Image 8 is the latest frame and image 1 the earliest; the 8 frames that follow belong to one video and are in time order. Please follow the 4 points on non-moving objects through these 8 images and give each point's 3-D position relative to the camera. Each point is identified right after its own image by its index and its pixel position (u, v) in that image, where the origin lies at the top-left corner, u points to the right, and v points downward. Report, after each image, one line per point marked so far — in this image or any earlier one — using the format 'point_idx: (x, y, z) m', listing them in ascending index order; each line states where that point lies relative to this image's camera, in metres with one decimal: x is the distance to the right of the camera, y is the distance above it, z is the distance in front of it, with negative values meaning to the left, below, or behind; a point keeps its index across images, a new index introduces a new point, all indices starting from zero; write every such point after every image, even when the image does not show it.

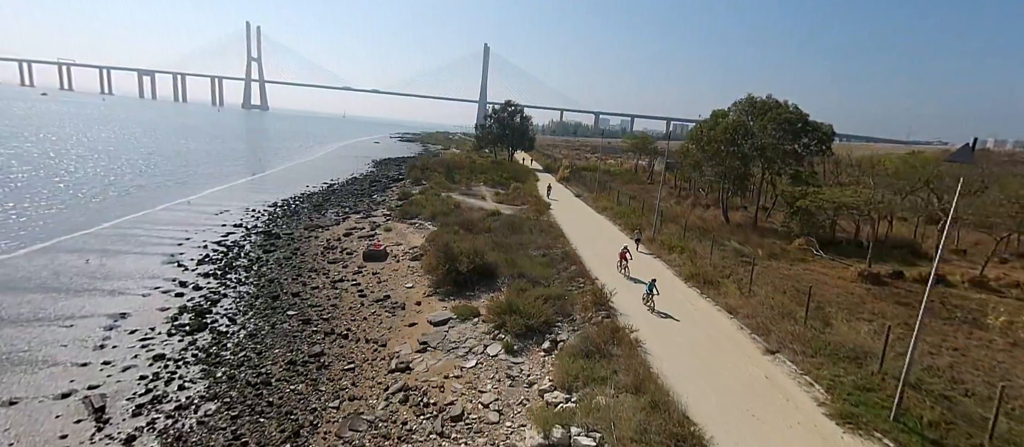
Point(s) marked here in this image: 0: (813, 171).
0: (+12.2, +2.1, +18.8) m
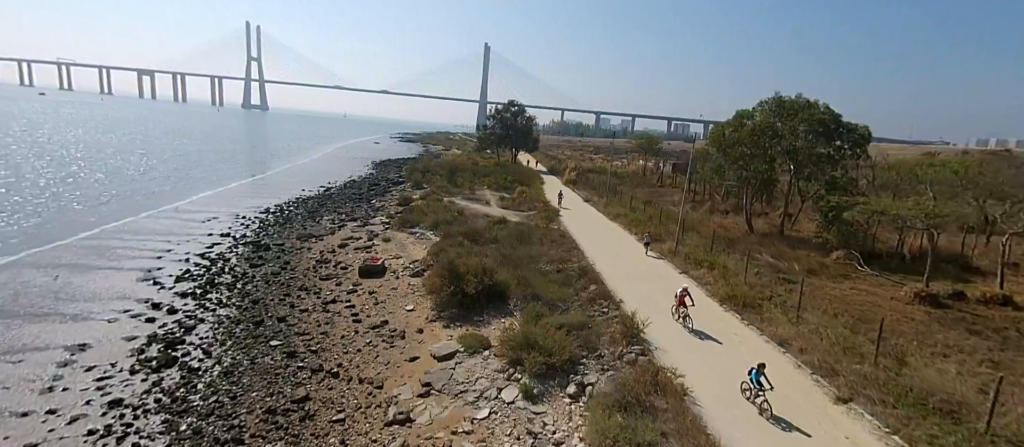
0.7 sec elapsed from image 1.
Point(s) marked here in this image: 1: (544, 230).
0: (+12.6, +1.8, +17.4) m
1: (+1.3, -0.3, +18.6) m
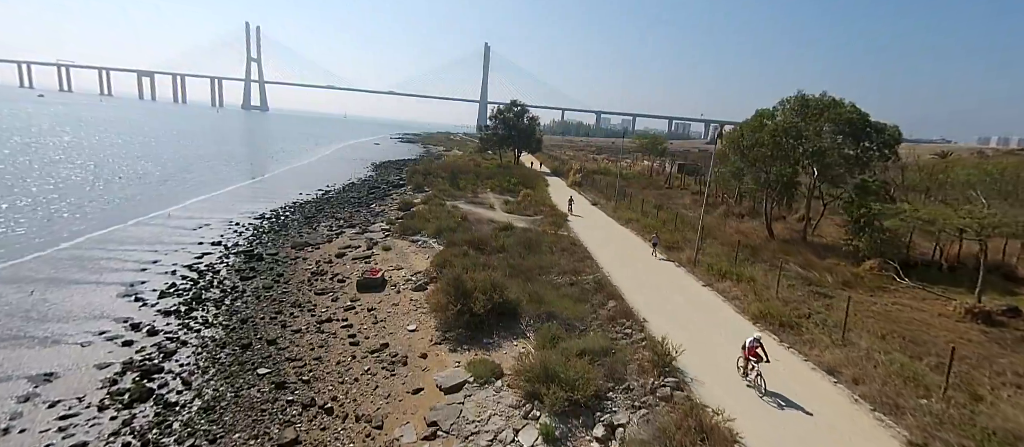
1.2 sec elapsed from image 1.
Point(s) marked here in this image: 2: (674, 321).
0: (+12.8, +1.6, +16.3) m
1: (+1.6, -0.5, +17.6) m
2: (+3.6, -2.1, +10.5) m
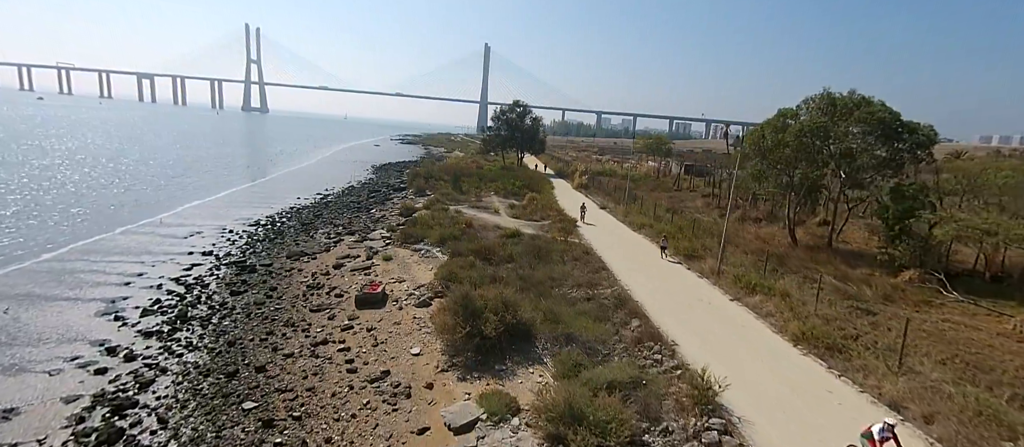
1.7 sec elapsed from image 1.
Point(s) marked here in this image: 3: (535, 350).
0: (+13.1, +1.4, +15.3) m
1: (+1.9, -0.8, +16.5) m
2: (+3.9, -2.4, +9.5) m
3: (+0.5, -2.5, +9.3) m
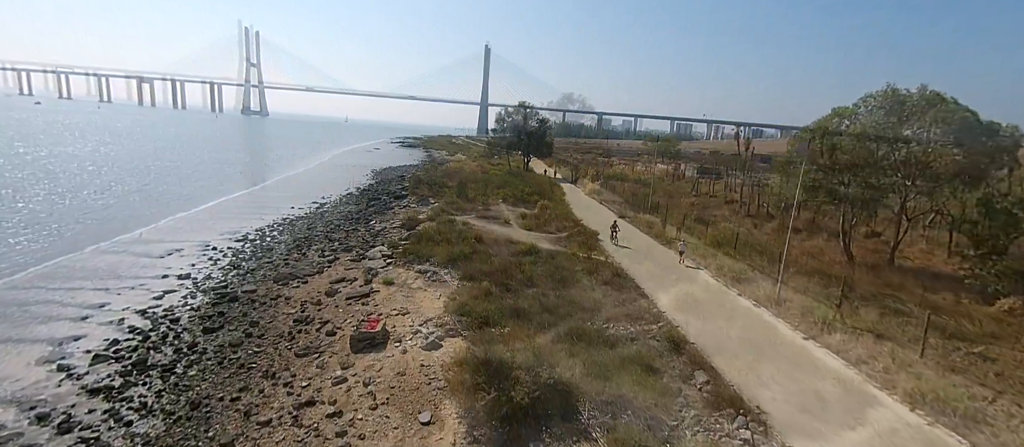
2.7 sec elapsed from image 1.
0: (+13.7, +0.9, +13.3) m
1: (+2.5, -1.3, +14.5) m
2: (+4.5, -2.9, +7.5) m
3: (+1.1, -3.0, +7.2) m
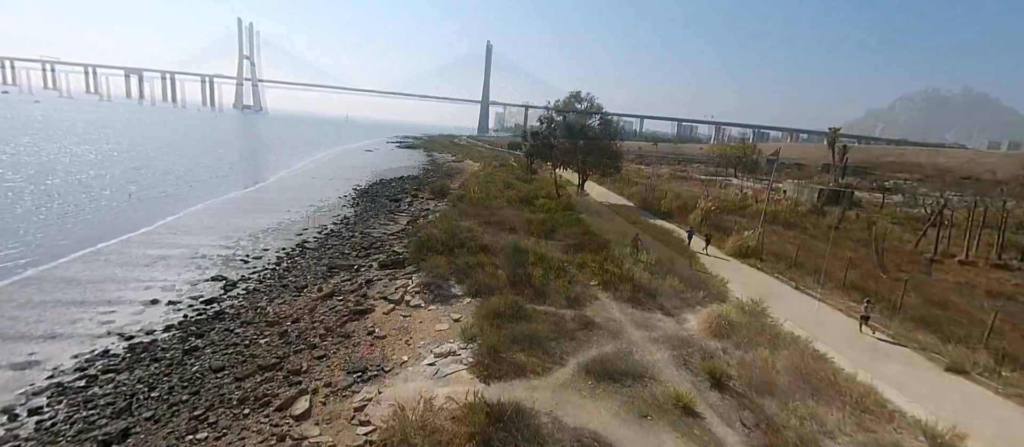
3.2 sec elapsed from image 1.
0: (+14.0, +0.6, +12.1) m
1: (+2.7, -1.6, +13.3) m
2: (+4.8, -3.1, +6.3) m
3: (+1.3, -3.3, +6.1) m
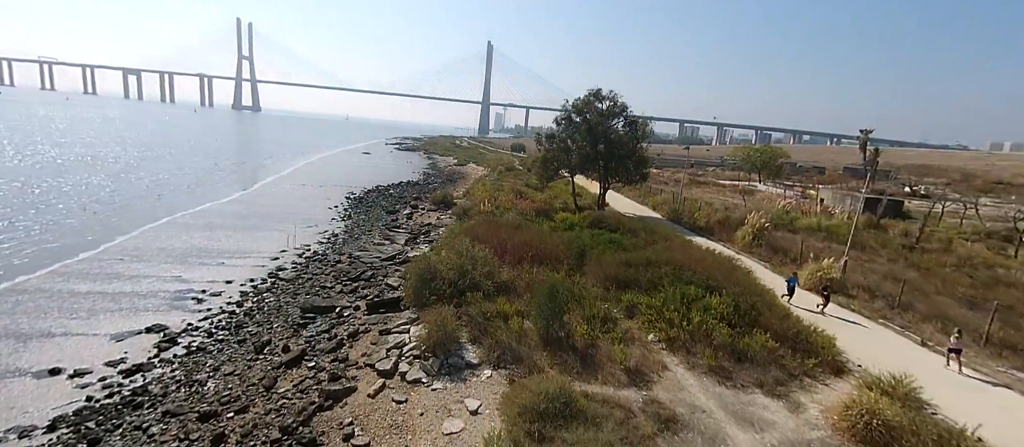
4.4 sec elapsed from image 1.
0: (+14.6, -0.1, +8.9) m
1: (+3.4, -2.3, +10.1) m
2: (+5.4, -3.9, +3.1) m
3: (+2.0, -4.0, +2.8) m
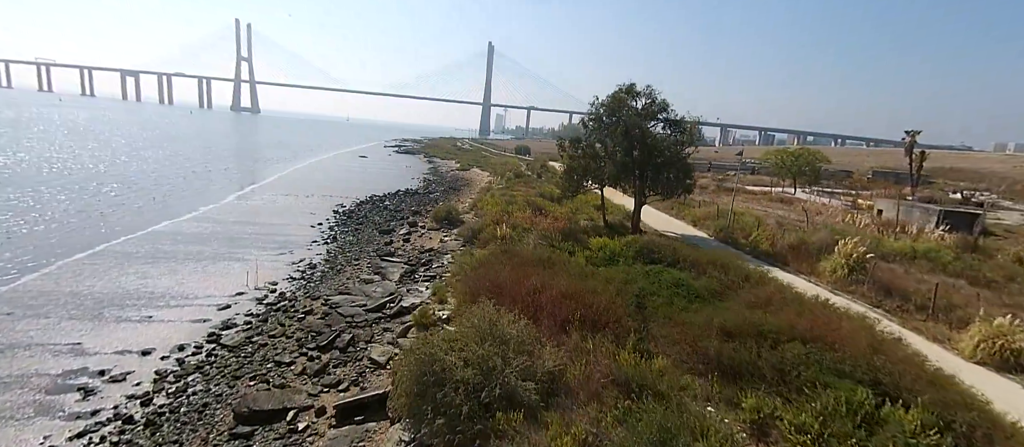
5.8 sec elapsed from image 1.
0: (+15.4, -1.0, +4.8) m
1: (+4.2, -3.2, +6.0) m
2: (+6.2, -4.7, -1.0) m
3: (+2.8, -4.9, -1.2) m
